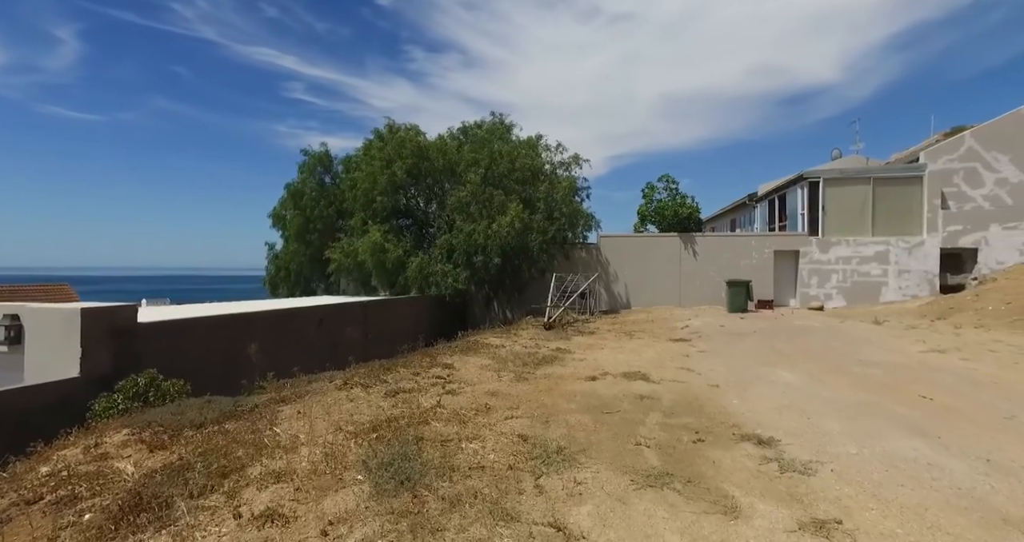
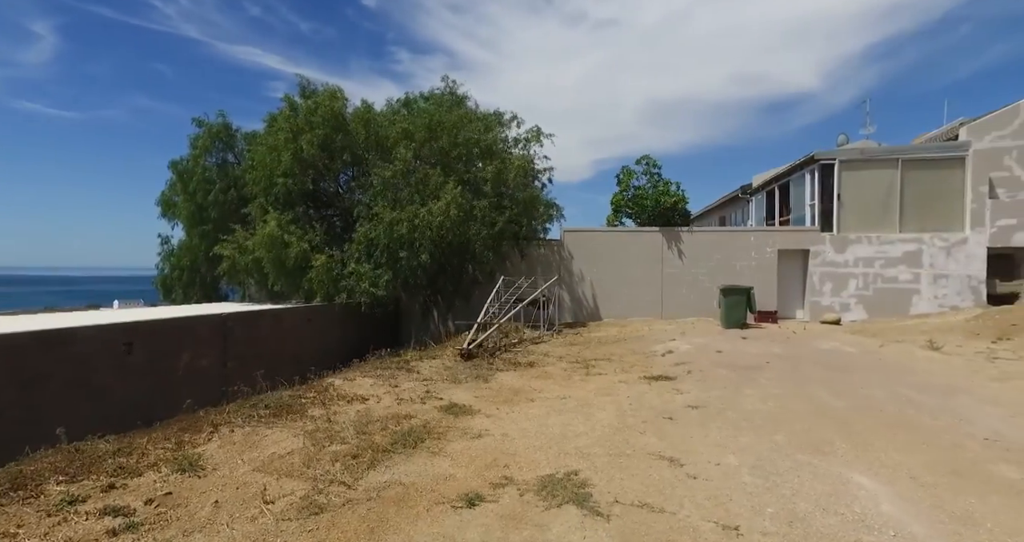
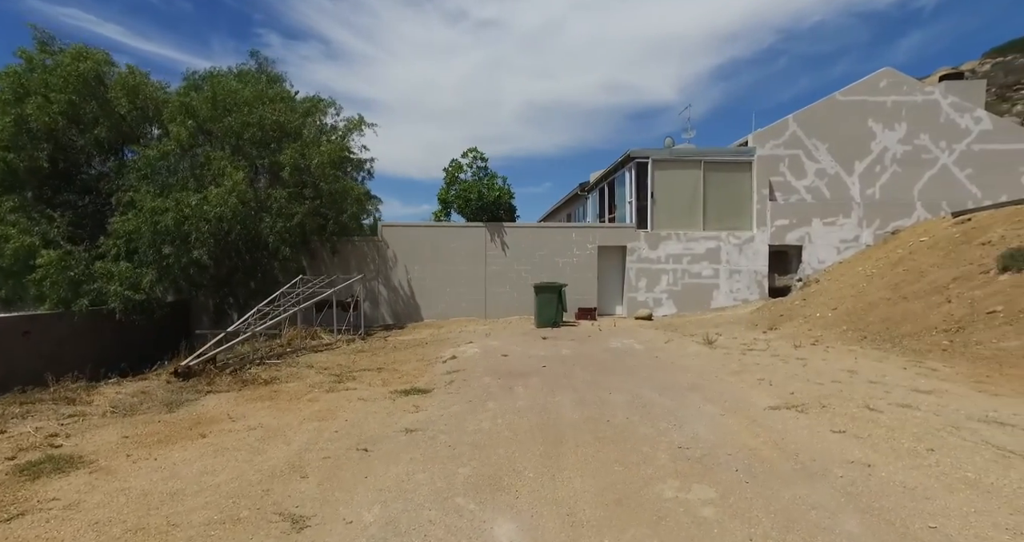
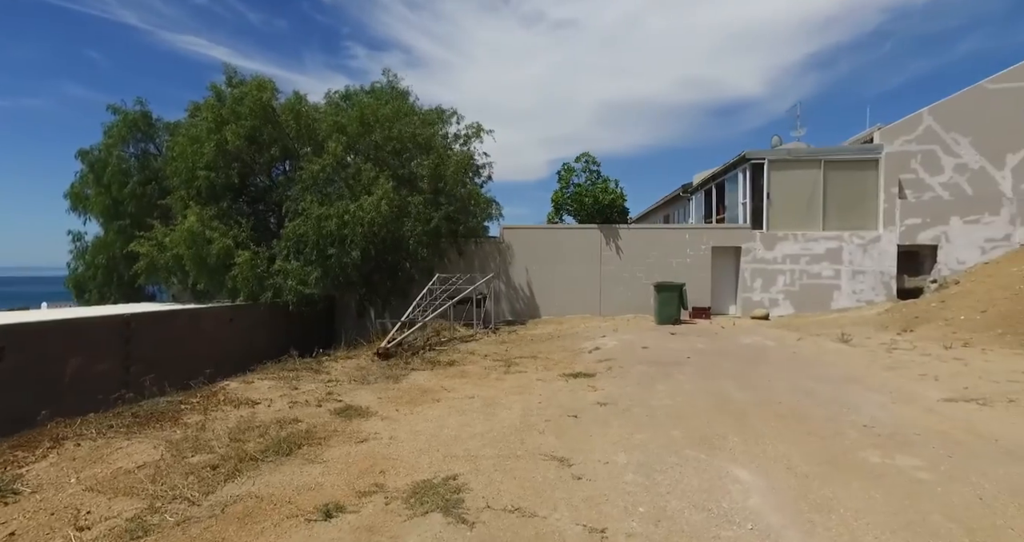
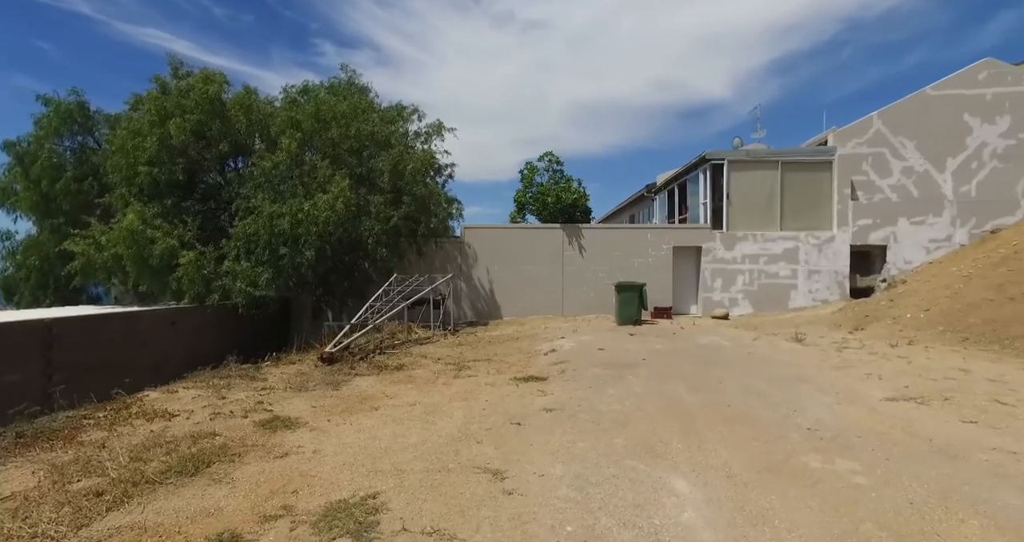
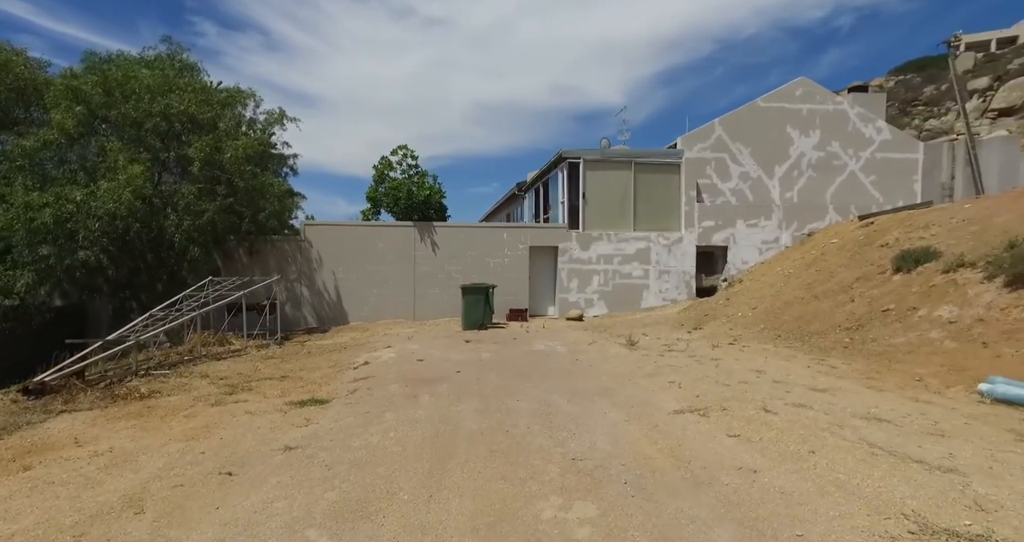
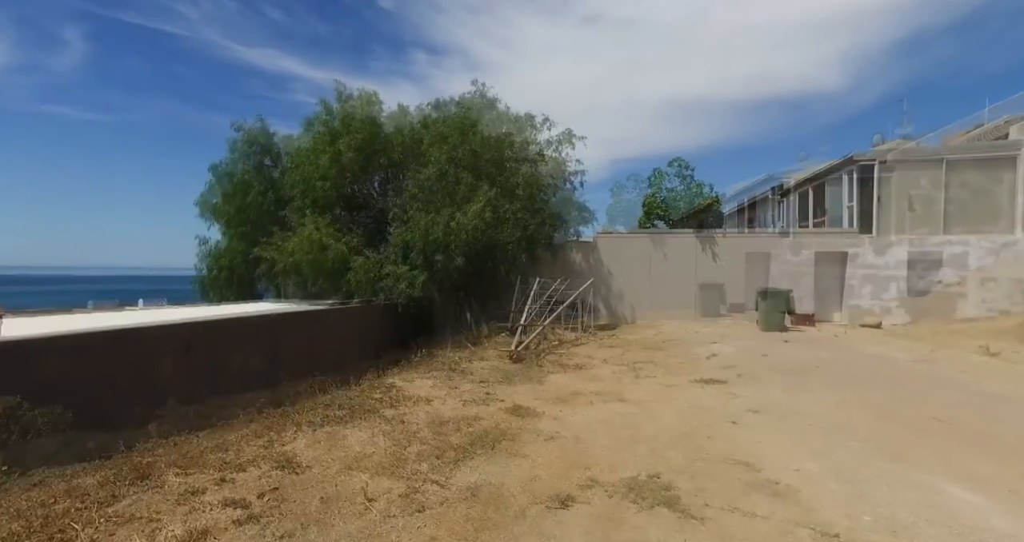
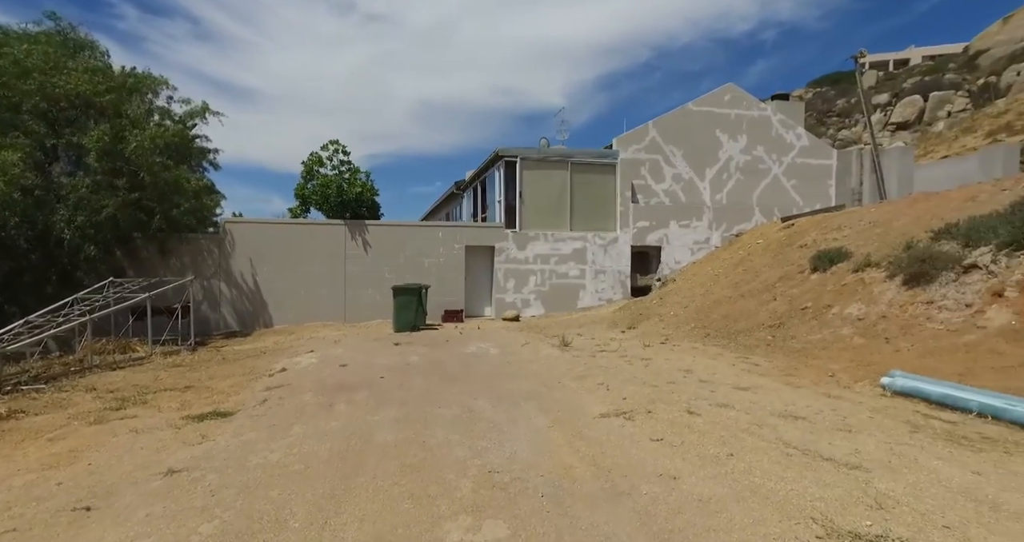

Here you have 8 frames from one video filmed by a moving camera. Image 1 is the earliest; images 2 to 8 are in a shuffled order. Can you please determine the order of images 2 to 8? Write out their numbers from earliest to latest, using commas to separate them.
7, 2, 4, 5, 3, 6, 8
